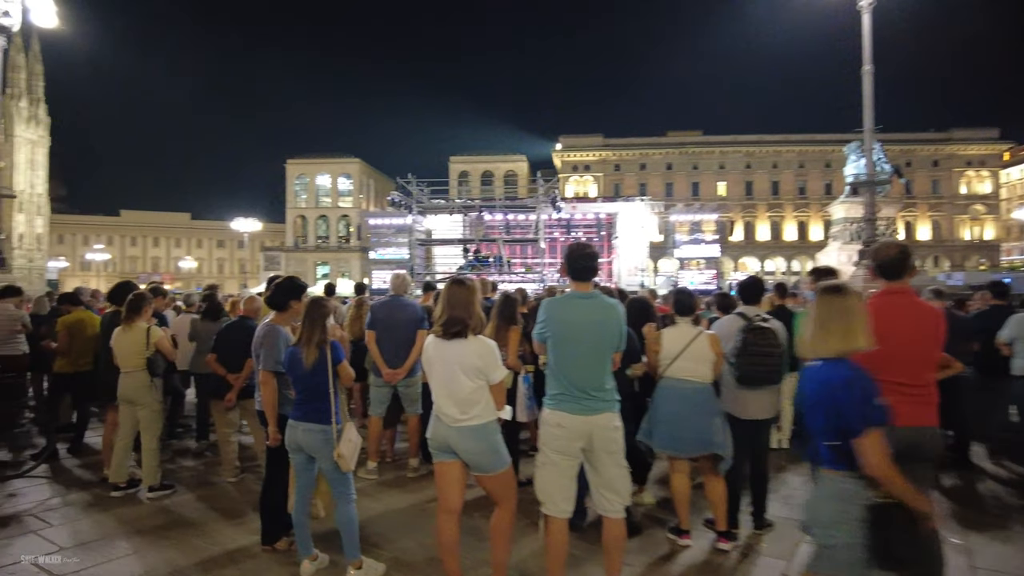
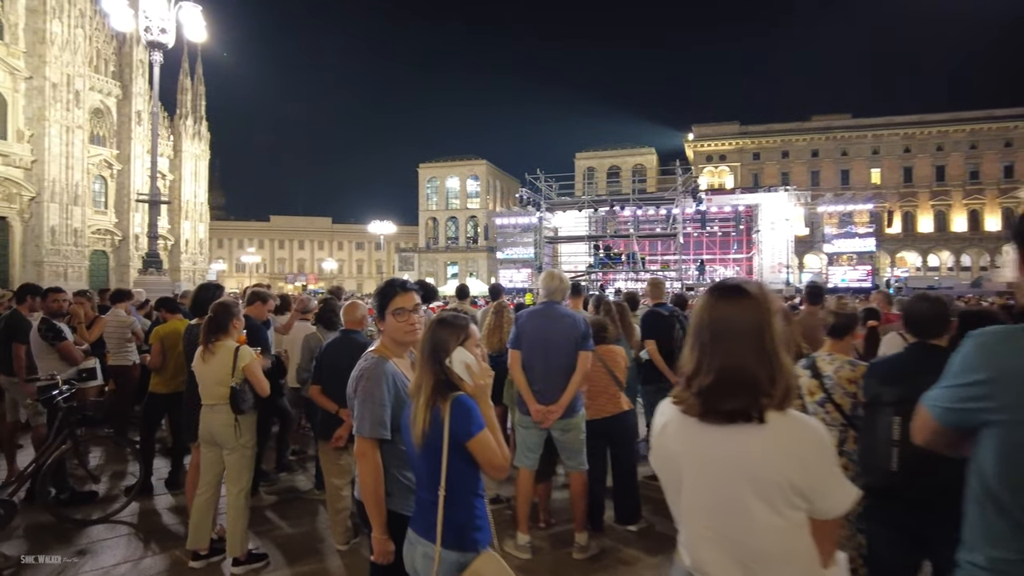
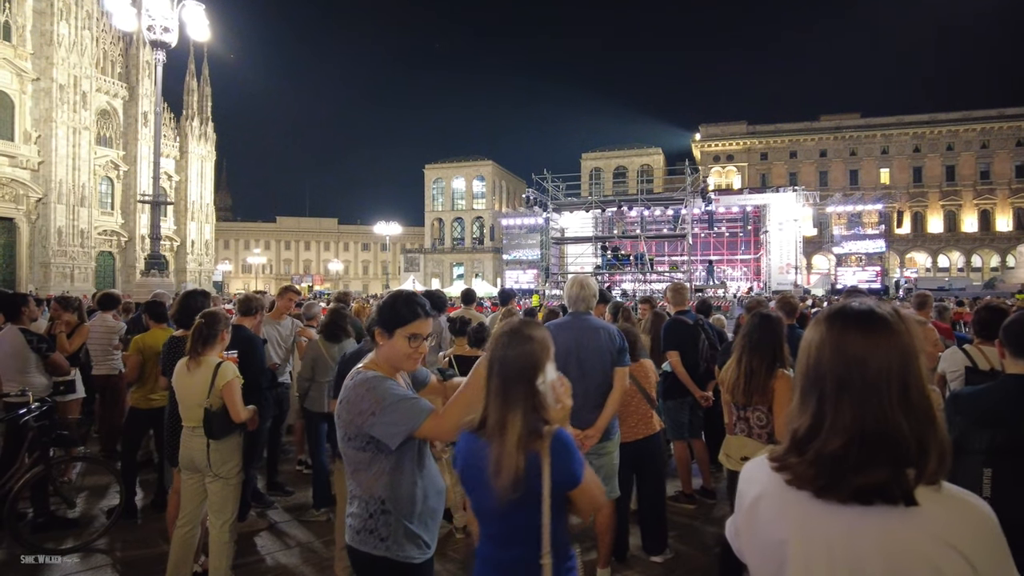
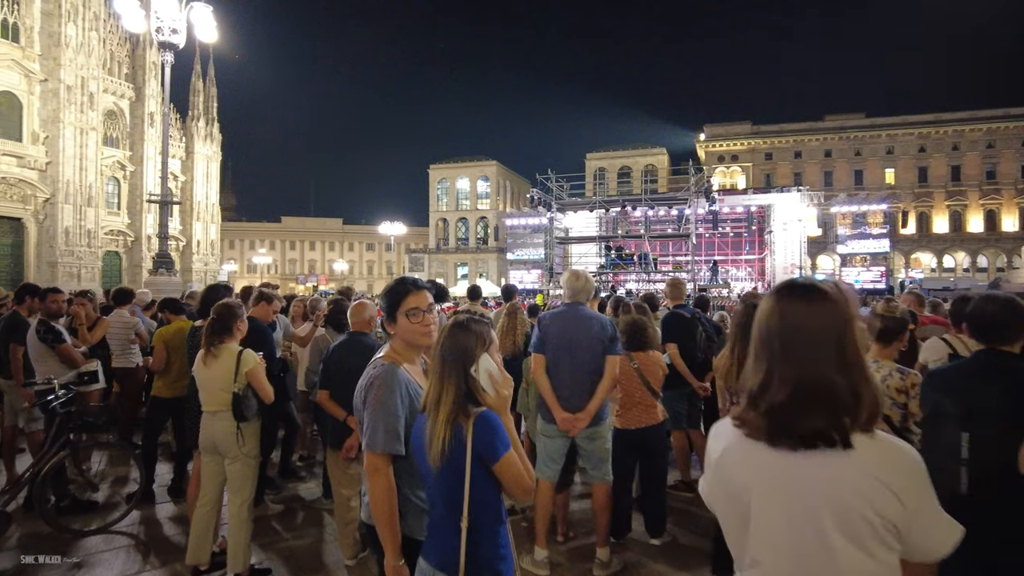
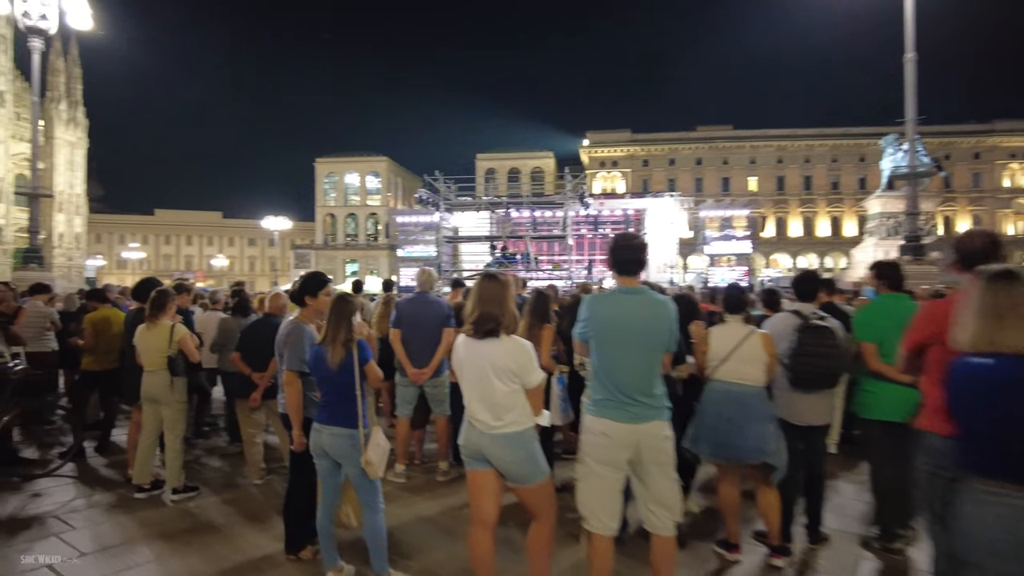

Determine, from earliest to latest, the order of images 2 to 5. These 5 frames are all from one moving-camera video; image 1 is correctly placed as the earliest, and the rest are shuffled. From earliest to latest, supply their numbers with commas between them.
5, 2, 4, 3
